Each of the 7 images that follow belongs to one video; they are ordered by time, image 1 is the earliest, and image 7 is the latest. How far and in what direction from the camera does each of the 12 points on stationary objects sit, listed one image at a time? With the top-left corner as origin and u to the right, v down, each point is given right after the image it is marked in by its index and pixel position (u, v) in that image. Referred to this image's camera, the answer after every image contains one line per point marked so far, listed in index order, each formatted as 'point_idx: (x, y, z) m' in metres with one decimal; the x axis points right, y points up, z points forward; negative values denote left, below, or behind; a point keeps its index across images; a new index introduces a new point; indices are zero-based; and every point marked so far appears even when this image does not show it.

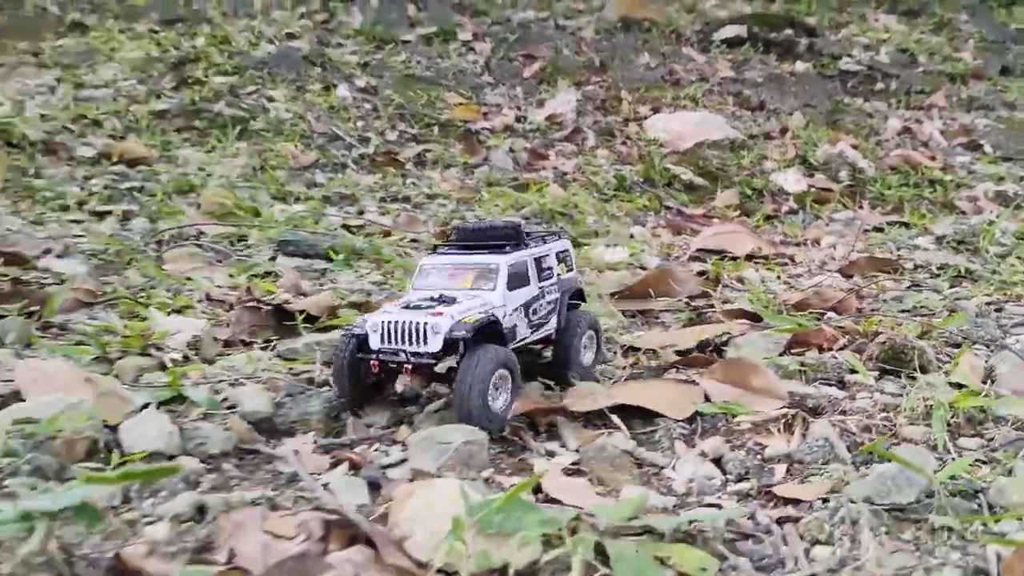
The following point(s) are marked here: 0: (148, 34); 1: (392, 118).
0: (-2.5, +1.7, +6.2) m
1: (-0.6, +0.9, +4.9) m
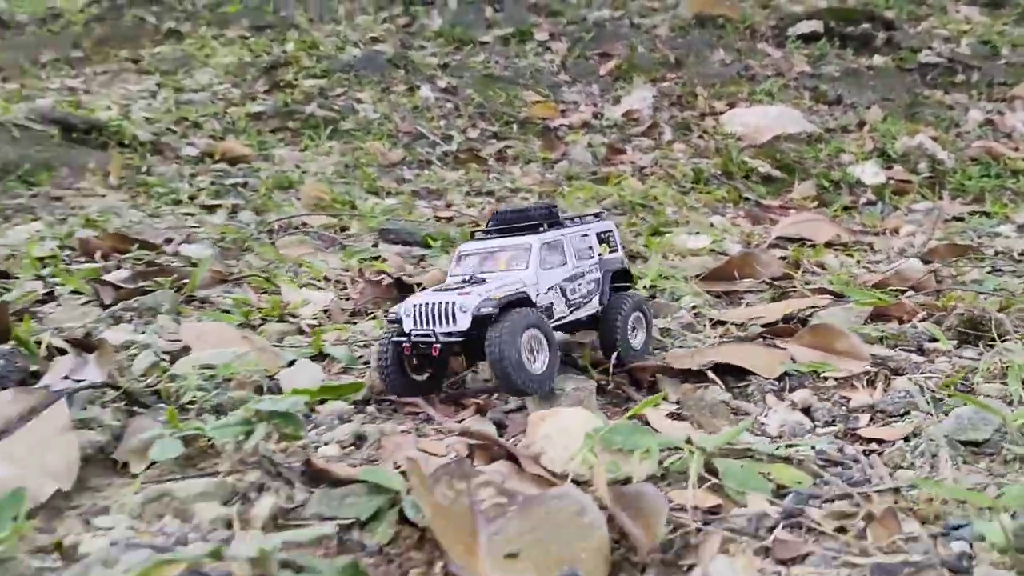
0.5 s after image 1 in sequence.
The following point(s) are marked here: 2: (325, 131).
0: (-1.9, +1.8, +6.5) m
1: (-0.2, +0.9, +5.0) m
2: (-0.9, +0.8, +4.7) m
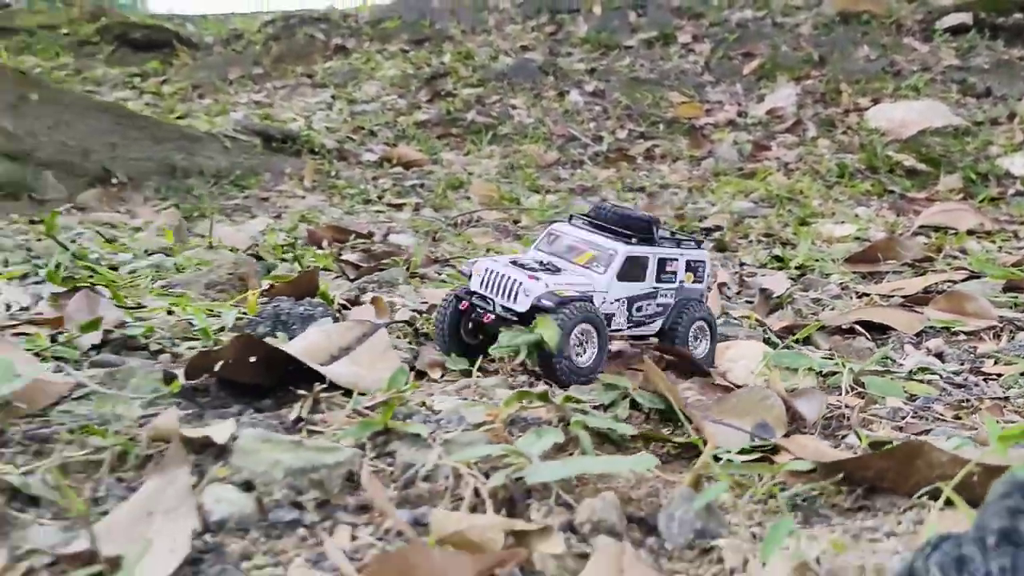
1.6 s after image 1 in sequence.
0: (-0.9, +1.8, +7.1) m
1: (+0.6, +1.0, +5.3) m
2: (-0.1, +0.8, +5.1) m
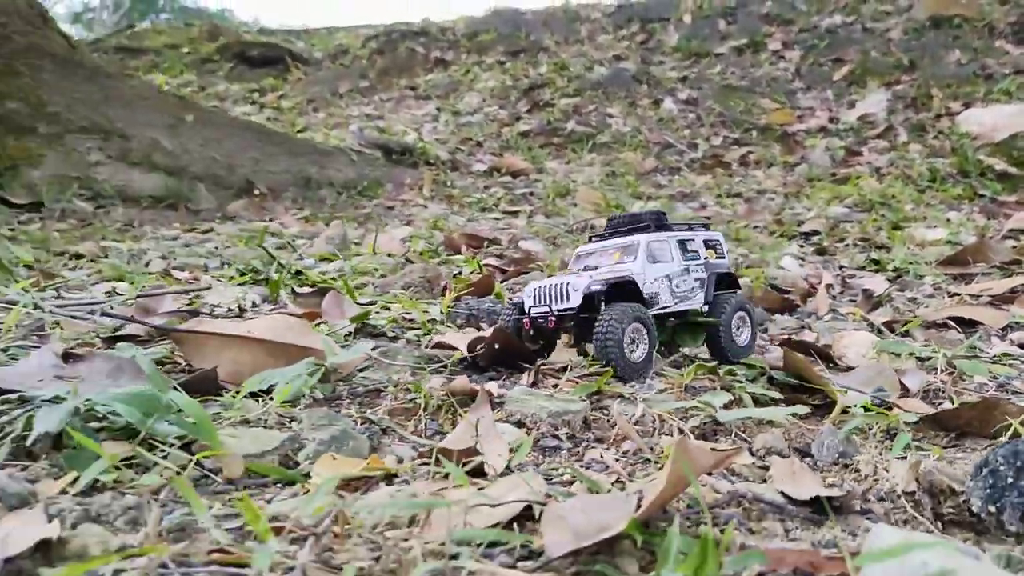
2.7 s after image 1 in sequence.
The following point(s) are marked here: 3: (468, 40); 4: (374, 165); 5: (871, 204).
0: (-0.1, +1.8, +7.4) m
1: (+1.2, +1.0, +5.6) m
2: (+0.4, +0.8, +5.4) m
3: (-0.4, +2.1, +7.9) m
4: (-0.7, +0.6, +4.8) m
5: (+1.5, +0.4, +3.9) m
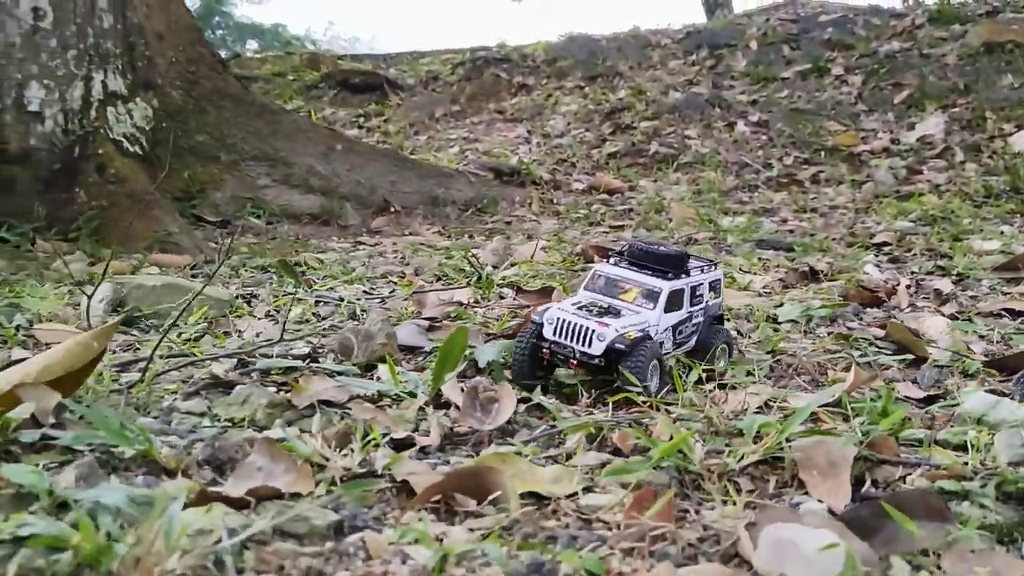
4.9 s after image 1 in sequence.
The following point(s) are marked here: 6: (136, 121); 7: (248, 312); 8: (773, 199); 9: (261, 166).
0: (+0.6, +1.7, +8.1) m
1: (+1.8, +0.9, +6.2) m
2: (+1.0, +0.8, +6.0) m
3: (+0.3, +2.1, +8.6) m
4: (-0.1, +0.6, +5.5) m
5: (+2.0, +0.3, +4.5) m
6: (-1.8, +0.8, +4.4) m
7: (-0.6, -0.1, +2.3) m
8: (+1.5, +0.5, +5.2) m
9: (-1.3, +0.6, +4.9) m
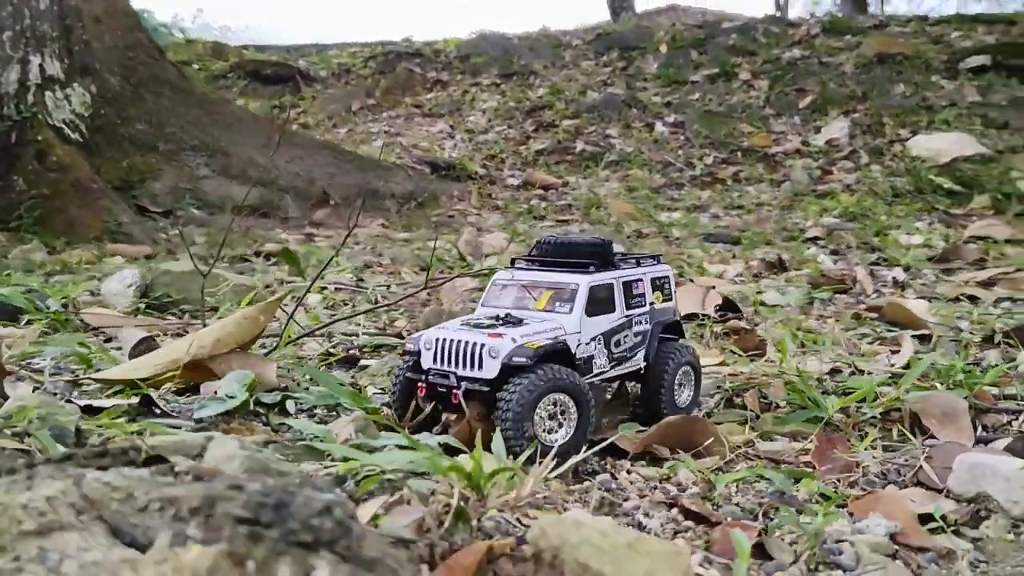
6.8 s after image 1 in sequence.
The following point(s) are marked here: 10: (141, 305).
0: (-0.1, +1.8, +8.2) m
1: (+1.3, +1.0, +6.5) m
2: (+0.6, +0.9, +6.3) m
3: (-0.5, +2.1, +8.7) m
4: (-0.5, +0.7, +5.5) m
5: (+1.8, +0.4, +4.8) m
6: (-2.0, +0.8, +4.3) m
7: (-0.6, 0.0, +2.3) m
8: (+1.1, +0.5, +5.5) m
9: (-1.6, +0.7, +4.8) m
10: (-0.8, 0.0, +2.1) m
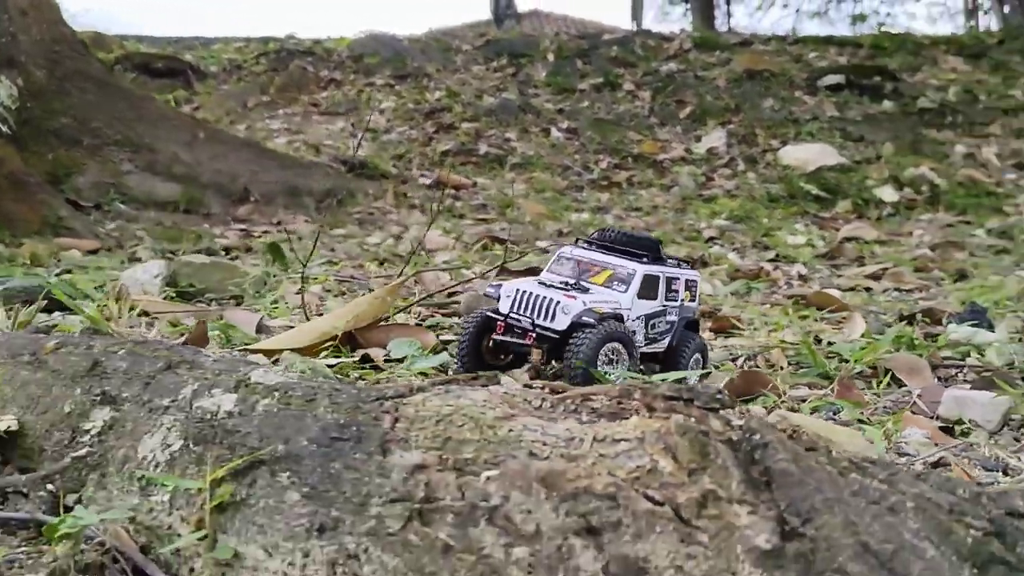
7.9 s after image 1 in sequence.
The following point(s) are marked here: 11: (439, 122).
0: (-1.1, +1.8, +8.4) m
1: (+0.6, +1.0, +7.0) m
2: (-0.1, +0.9, +6.6) m
3: (-1.5, +2.2, +8.9) m
4: (-1.0, +0.7, +5.7) m
5: (+1.3, +0.4, +5.4) m
6: (-2.3, +0.9, +4.2) m
7: (-0.6, 0.0, +2.5) m
8: (+0.6, +0.6, +5.9) m
9: (-2.0, +0.7, +4.8) m
10: (-0.8, 0.0, +2.3) m
11: (-0.6, +1.3, +7.4) m
